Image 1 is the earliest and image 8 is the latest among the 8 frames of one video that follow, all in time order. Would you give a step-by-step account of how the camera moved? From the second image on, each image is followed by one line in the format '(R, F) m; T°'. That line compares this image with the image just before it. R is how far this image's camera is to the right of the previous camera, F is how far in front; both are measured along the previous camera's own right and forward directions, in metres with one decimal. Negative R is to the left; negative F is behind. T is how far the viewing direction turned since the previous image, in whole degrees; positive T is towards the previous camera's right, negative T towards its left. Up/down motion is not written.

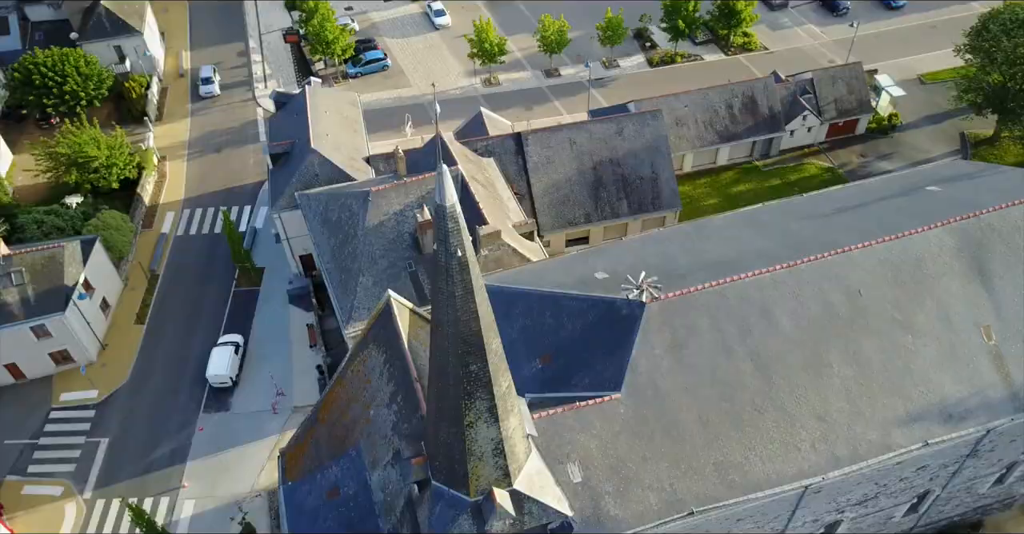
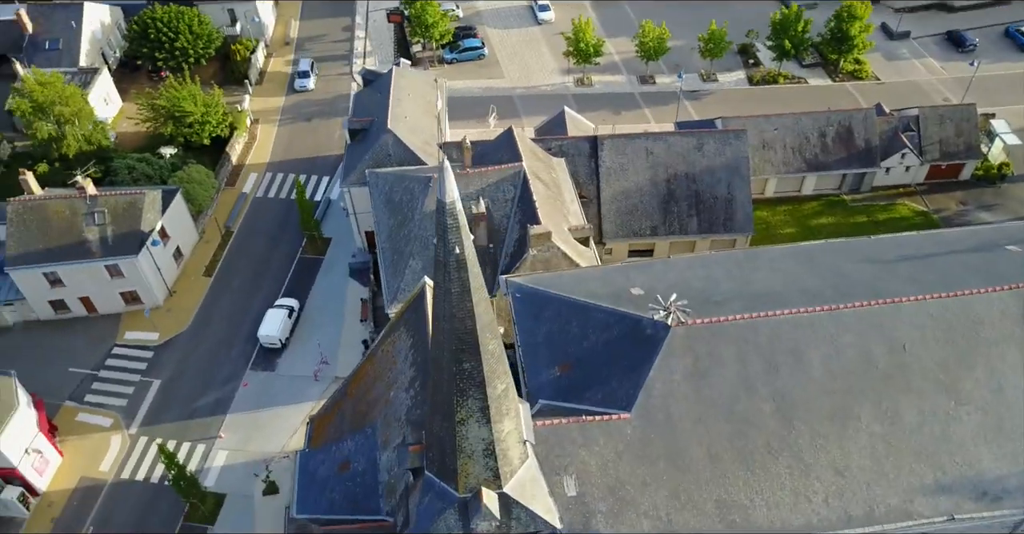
(+2.2, +0.3) m; -7°
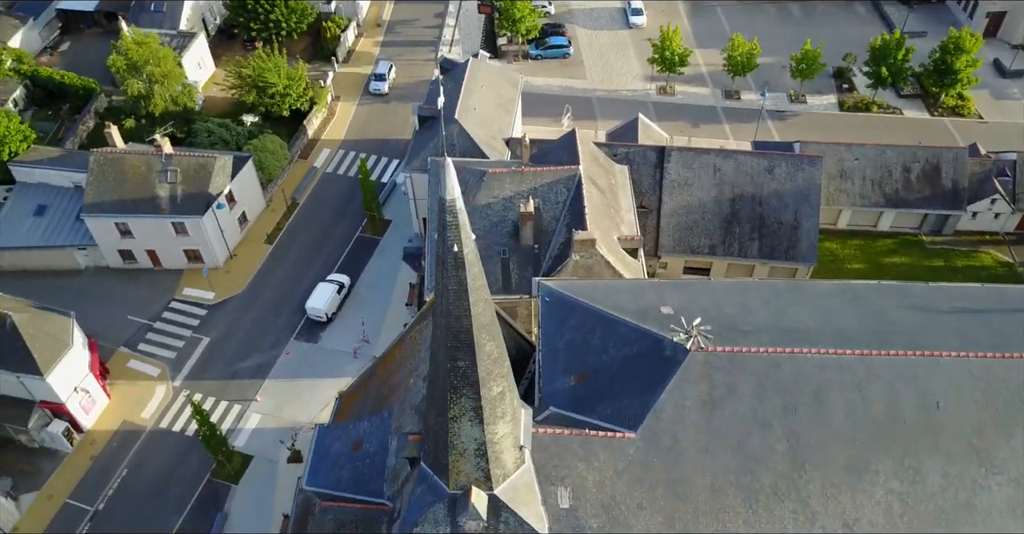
(+2.0, +0.3) m; -6°
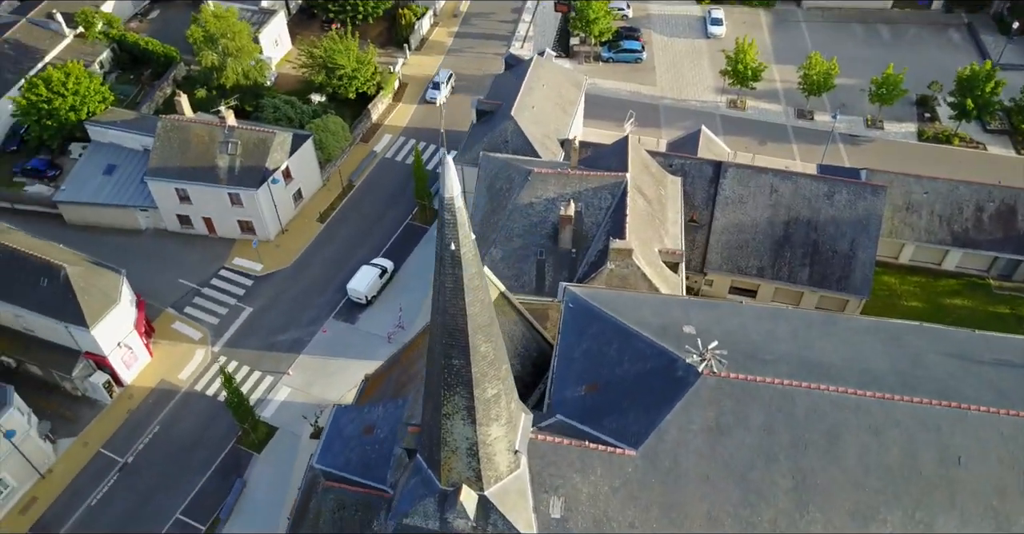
(+1.7, +0.3) m; -5°
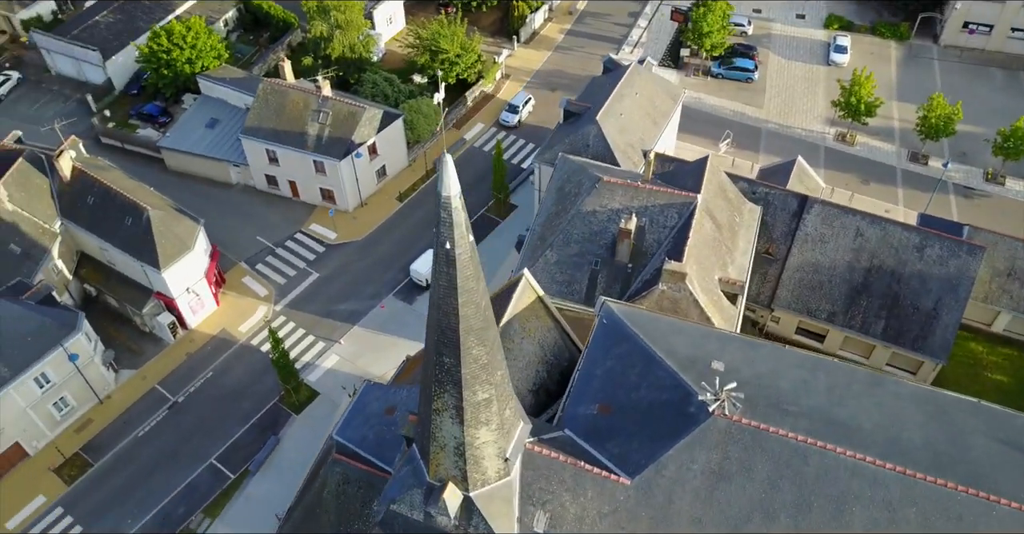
(+2.6, +0.5) m; -8°
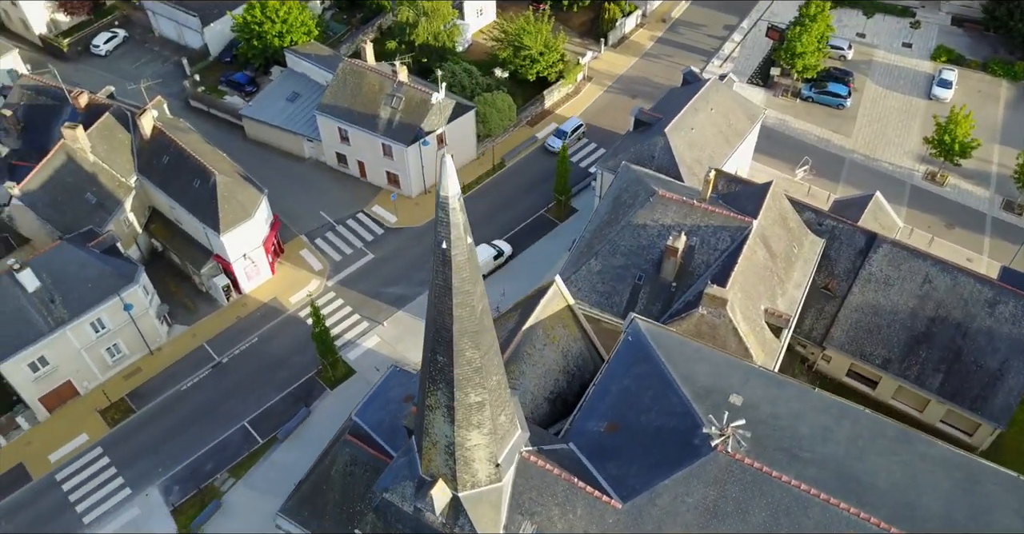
(+2.0, +0.4) m; -6°
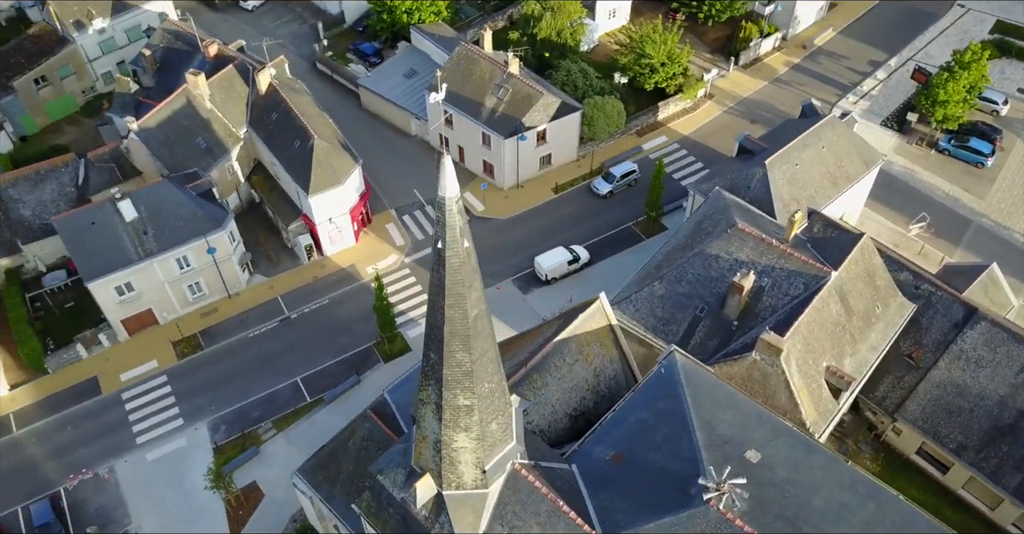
(+2.9, +0.6) m; -9°
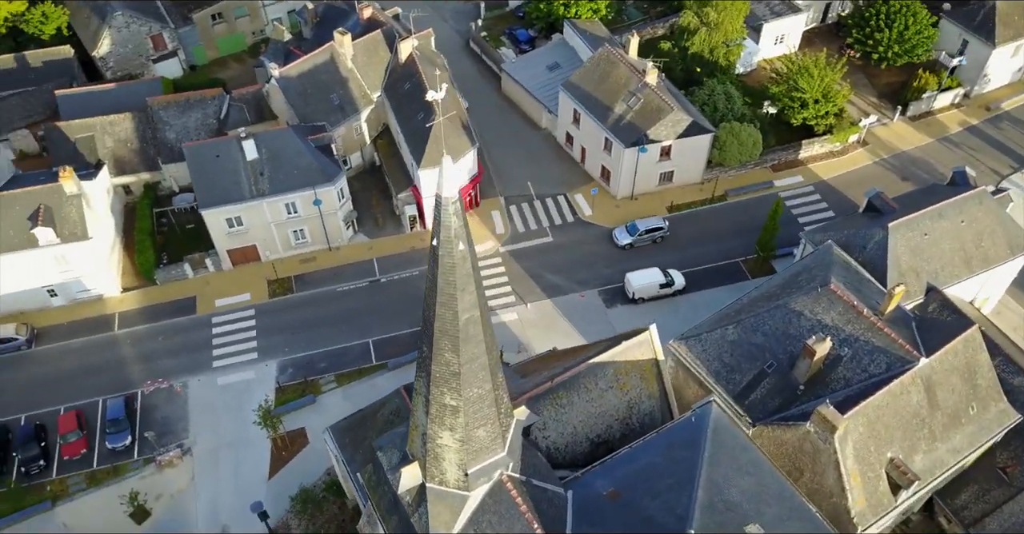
(+3.4, +0.9) m; -11°
